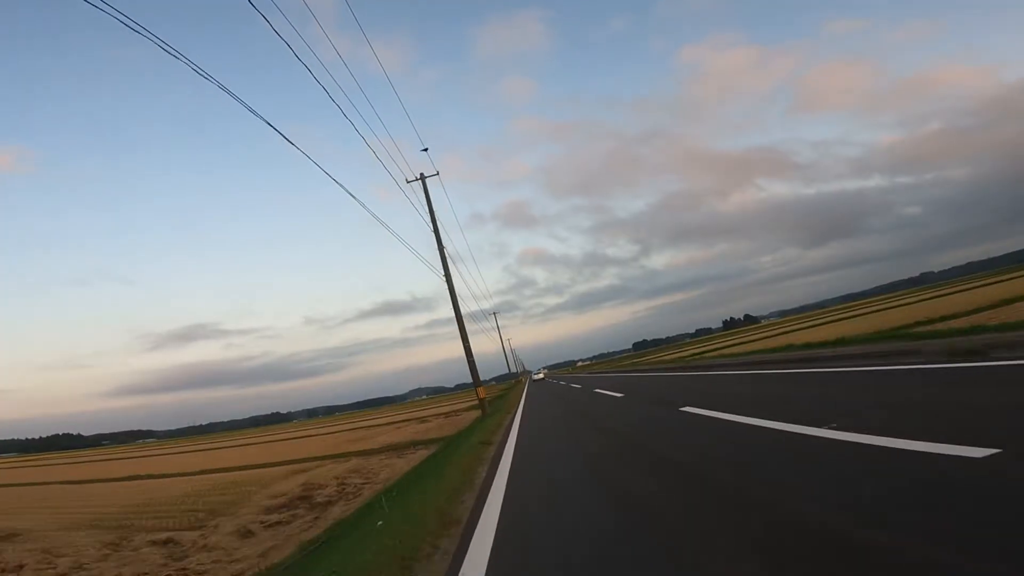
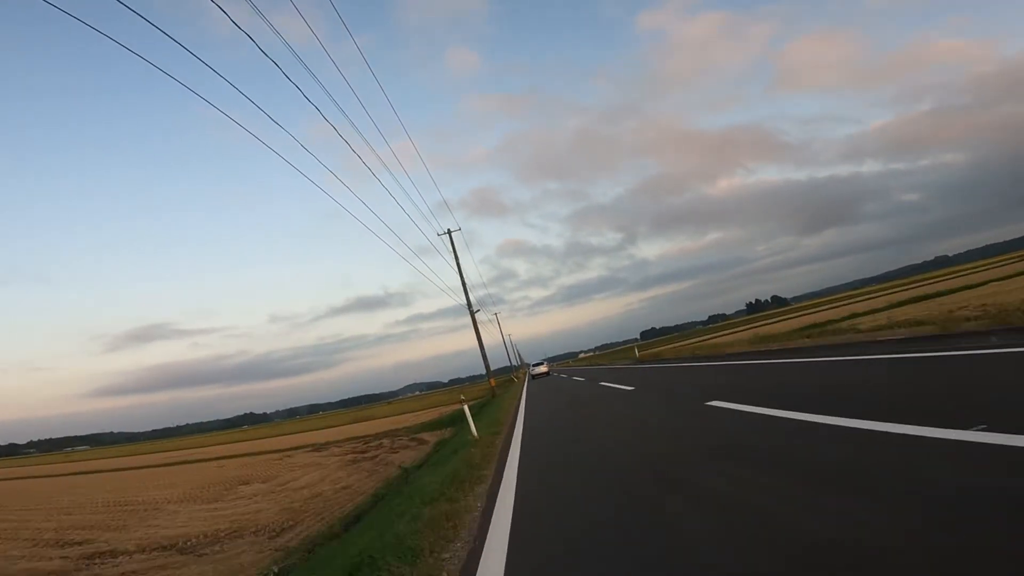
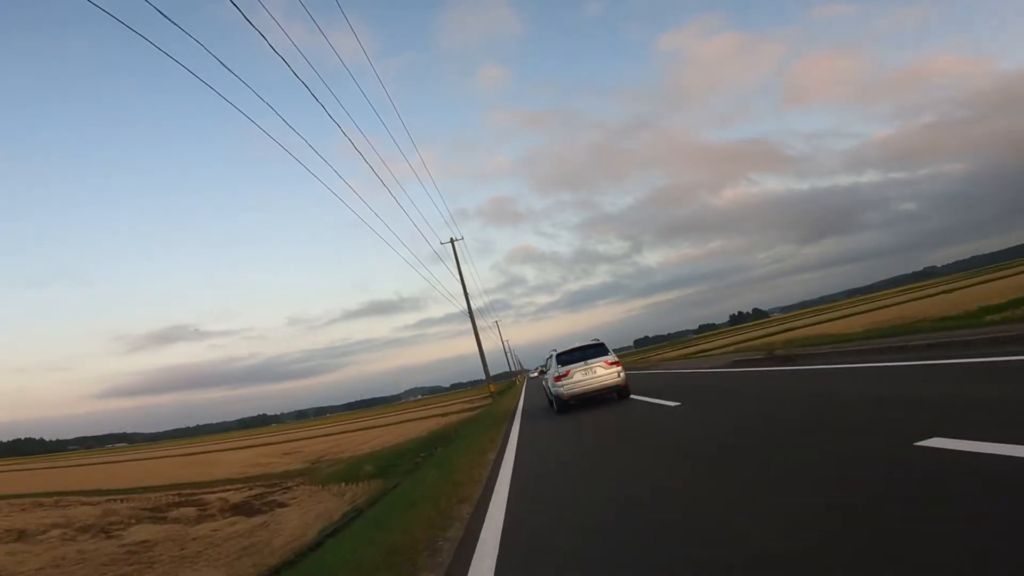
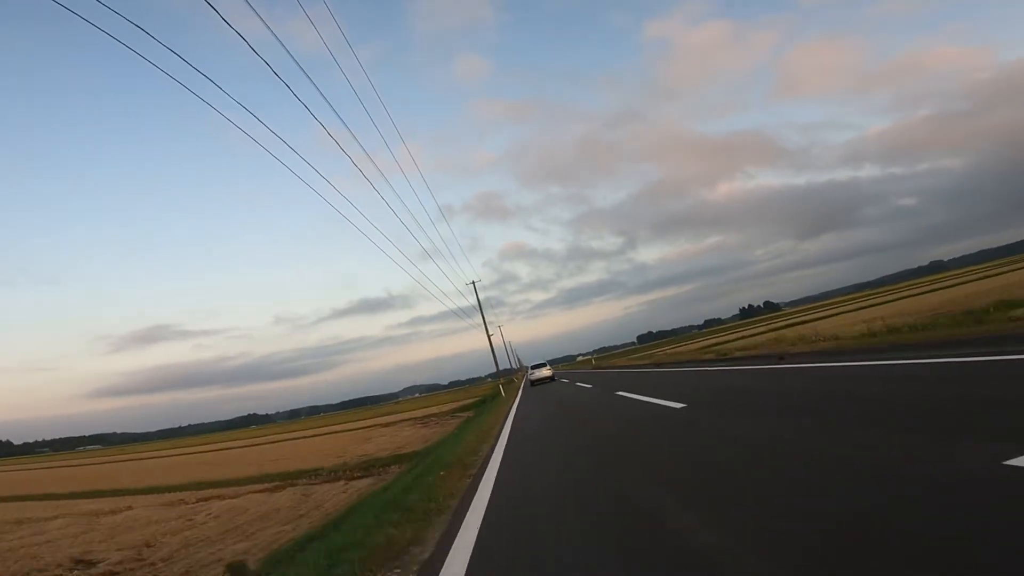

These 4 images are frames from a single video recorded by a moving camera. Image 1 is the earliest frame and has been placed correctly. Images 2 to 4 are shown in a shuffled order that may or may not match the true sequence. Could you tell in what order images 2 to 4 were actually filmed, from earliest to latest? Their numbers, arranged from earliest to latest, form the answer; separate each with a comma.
3, 4, 2
